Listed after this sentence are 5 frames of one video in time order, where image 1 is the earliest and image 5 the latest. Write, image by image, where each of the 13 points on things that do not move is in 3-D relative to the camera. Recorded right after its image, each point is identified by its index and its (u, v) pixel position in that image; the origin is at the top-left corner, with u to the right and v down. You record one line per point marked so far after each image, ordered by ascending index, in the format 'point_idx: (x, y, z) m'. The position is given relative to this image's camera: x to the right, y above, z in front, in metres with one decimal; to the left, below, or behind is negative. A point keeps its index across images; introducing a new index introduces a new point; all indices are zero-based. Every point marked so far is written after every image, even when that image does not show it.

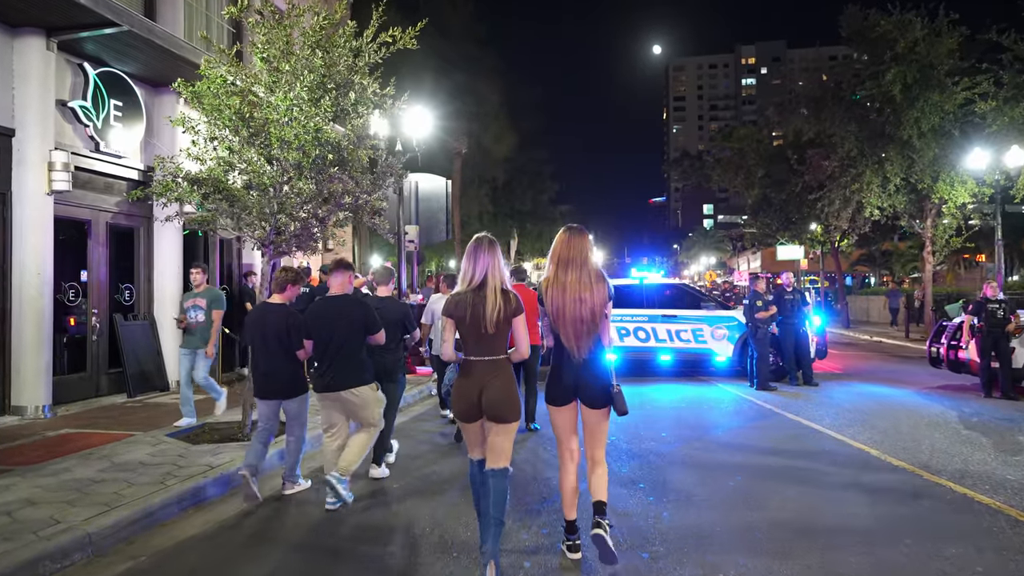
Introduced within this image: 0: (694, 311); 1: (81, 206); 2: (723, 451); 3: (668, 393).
0: (+3.3, -0.4, +12.6) m
1: (-6.3, +1.2, +9.9) m
2: (+2.2, -1.7, +7.2) m
3: (+2.5, -1.7, +11.0) m
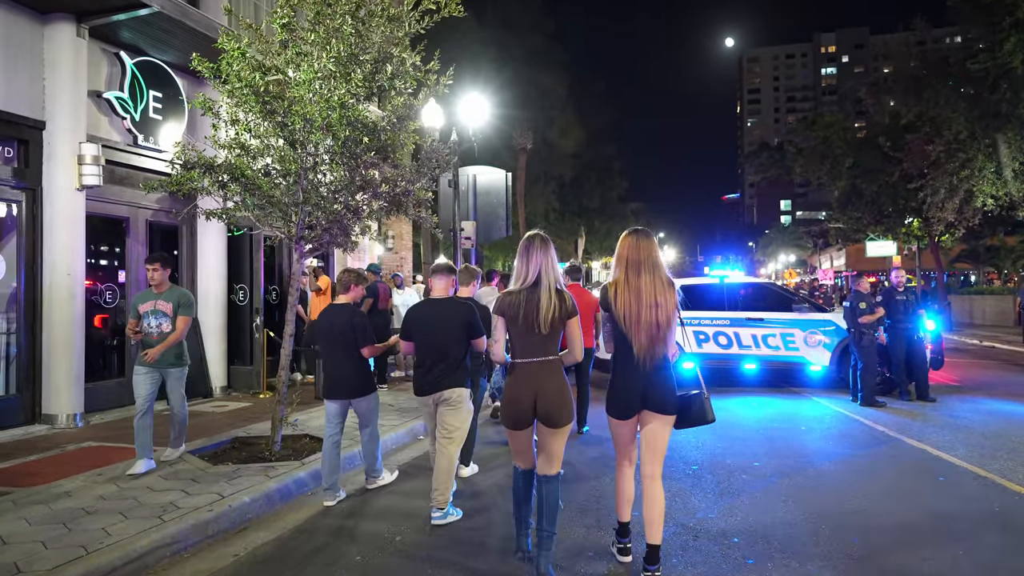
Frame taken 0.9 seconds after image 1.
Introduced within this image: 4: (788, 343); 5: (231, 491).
0: (+4.4, -0.4, +11.1) m
1: (-5.5, +1.2, +9.4) m
2: (+2.8, -1.7, +5.8) m
3: (+3.4, -1.7, +9.6) m
4: (+4.5, -0.9, +11.0) m
5: (-2.3, -1.7, +5.6) m
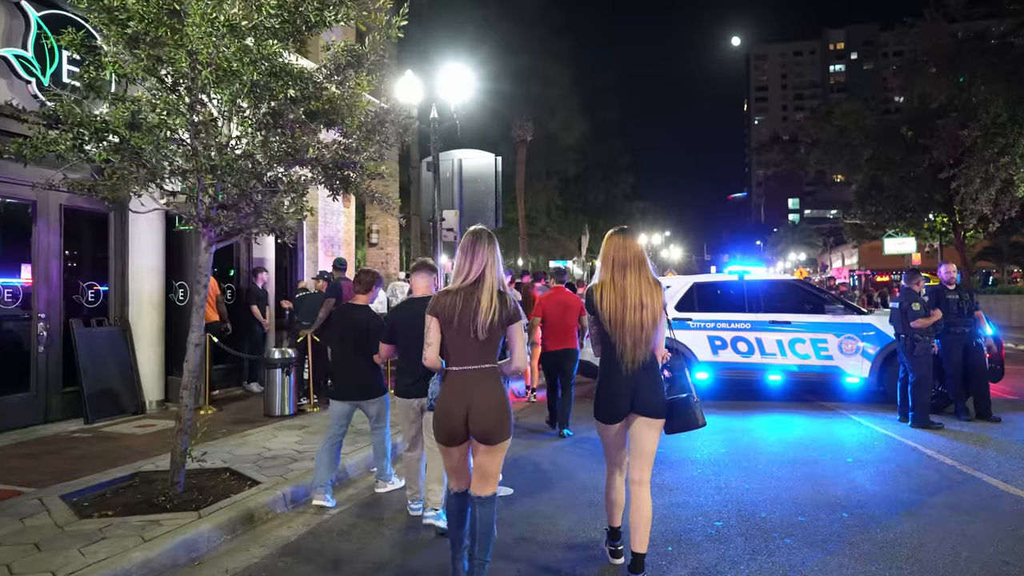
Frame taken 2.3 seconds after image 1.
0: (+4.2, -0.4, +9.5) m
1: (-5.7, +1.2, +7.9) m
2: (+2.5, -1.7, +4.2) m
3: (+3.2, -1.7, +8.0) m
4: (+4.2, -0.9, +9.4) m
5: (-2.6, -1.6, +4.0) m
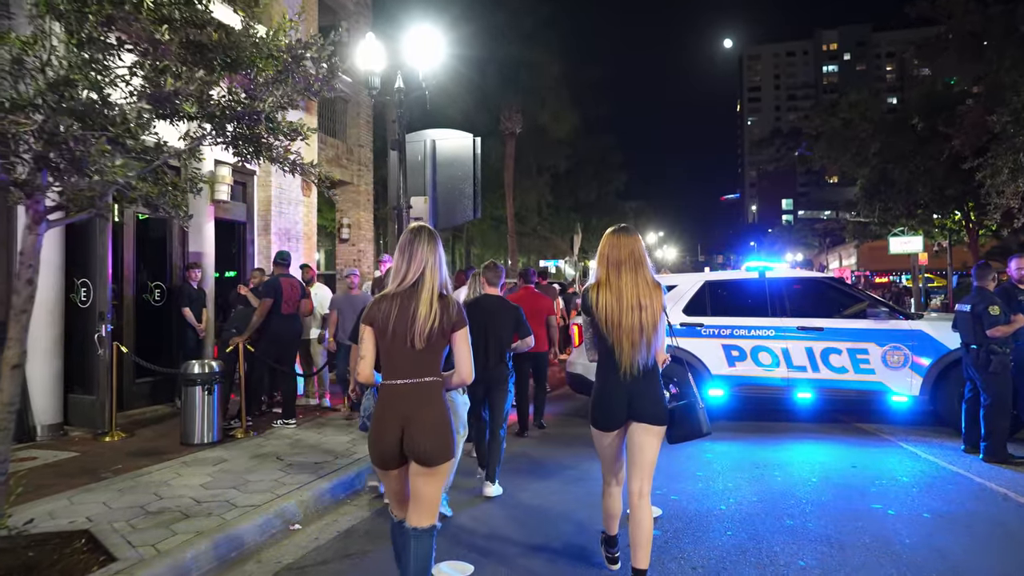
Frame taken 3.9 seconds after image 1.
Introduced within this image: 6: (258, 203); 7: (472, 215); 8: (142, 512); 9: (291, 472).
0: (+3.9, -0.4, +7.9) m
1: (-6.0, +1.2, +6.2) m
2: (+2.3, -1.7, +2.6) m
3: (+2.9, -1.7, +6.4) m
4: (+4.0, -0.9, +7.8) m
5: (-2.8, -1.6, +2.3) m
6: (-4.3, +1.4, +11.6) m
7: (-0.7, +1.2, +11.1) m
8: (-2.7, -1.6, +4.9) m
9: (-2.0, -1.7, +6.2) m
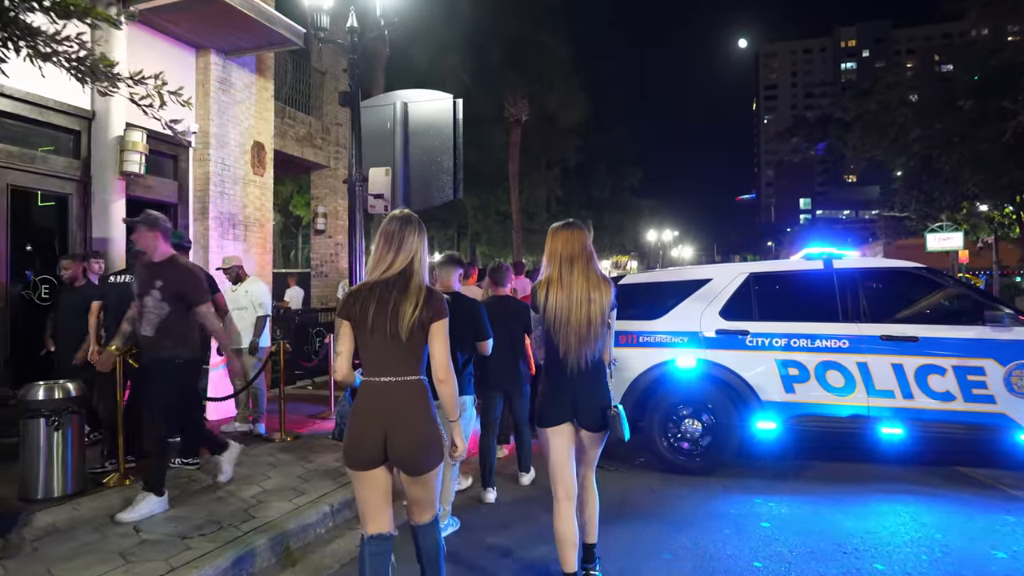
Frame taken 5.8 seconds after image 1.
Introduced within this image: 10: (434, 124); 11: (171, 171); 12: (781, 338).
0: (+3.7, -0.3, +5.7) m
1: (-6.2, +1.3, +4.2) m
2: (+2.0, -1.6, +0.4) m
3: (+2.7, -1.6, +4.2) m
4: (+3.7, -0.8, +5.6) m
5: (-3.1, -1.6, +0.3) m
6: (-4.4, +1.5, +9.5) m
7: (-0.8, +1.2, +9.0) m
8: (-3.0, -1.6, +2.9) m
9: (-2.2, -1.6, +4.1) m
10: (-1.0, +2.2, +9.1) m
11: (-4.7, +1.6, +9.3) m
12: (+2.4, -0.4, +6.0) m
